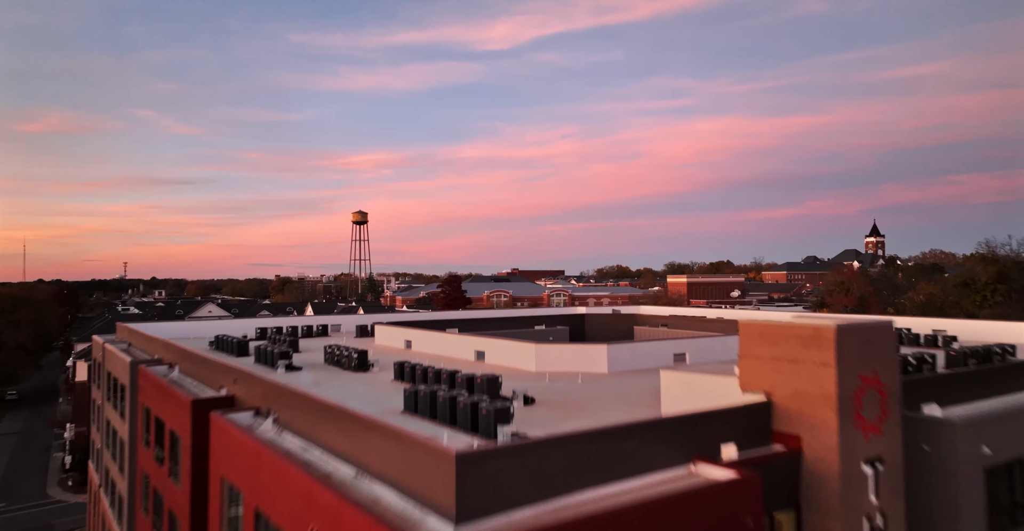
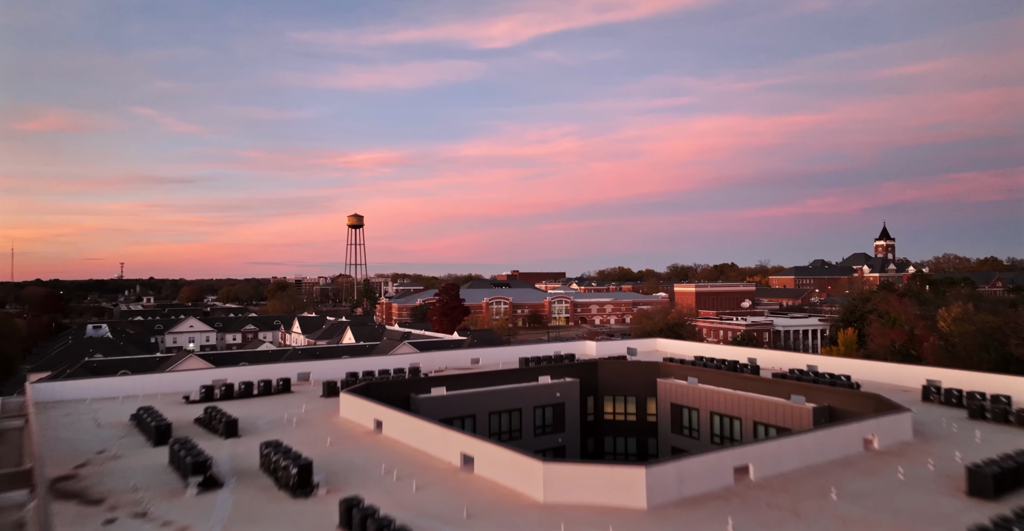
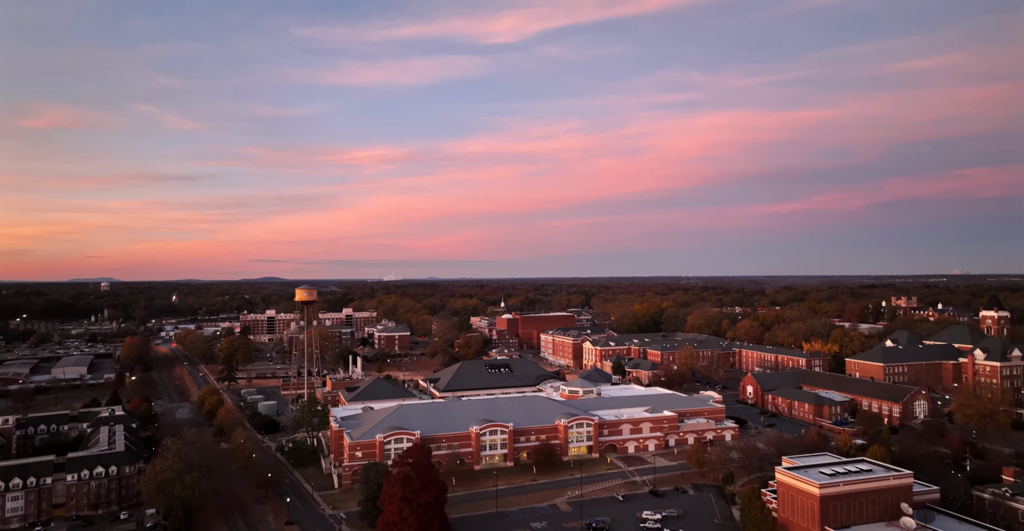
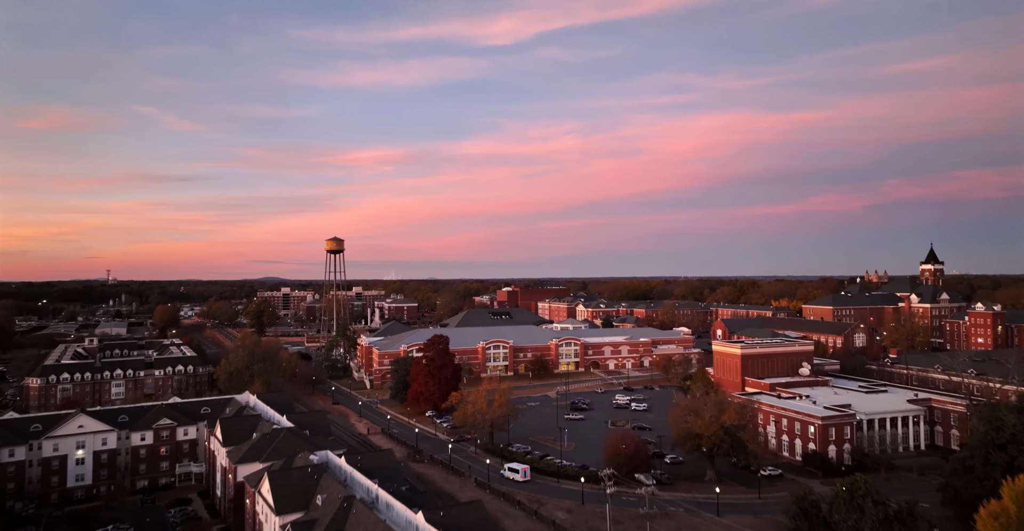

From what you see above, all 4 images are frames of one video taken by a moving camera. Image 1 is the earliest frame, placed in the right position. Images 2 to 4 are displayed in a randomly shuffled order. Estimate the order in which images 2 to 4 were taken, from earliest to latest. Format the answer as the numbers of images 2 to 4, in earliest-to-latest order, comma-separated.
2, 4, 3
